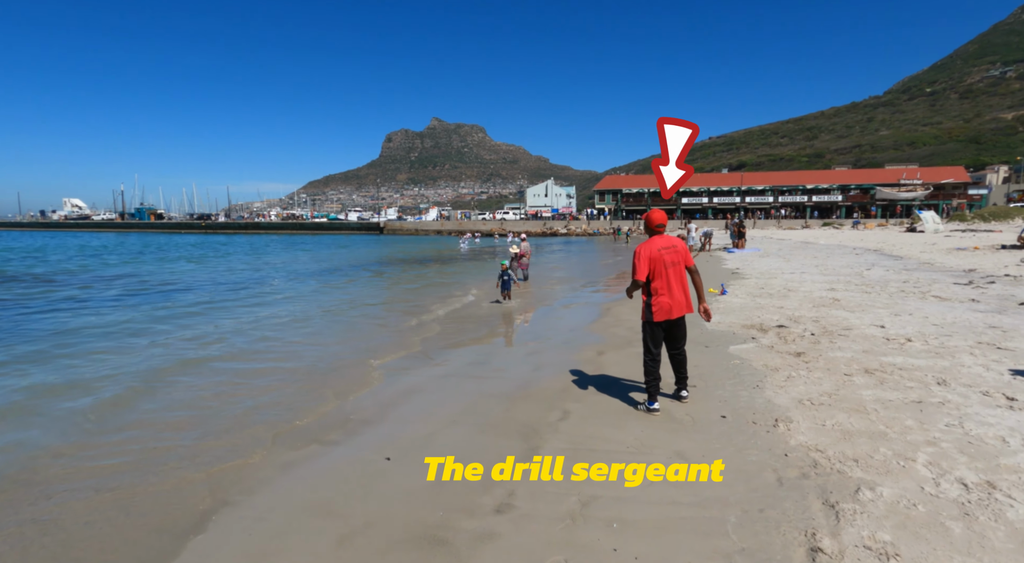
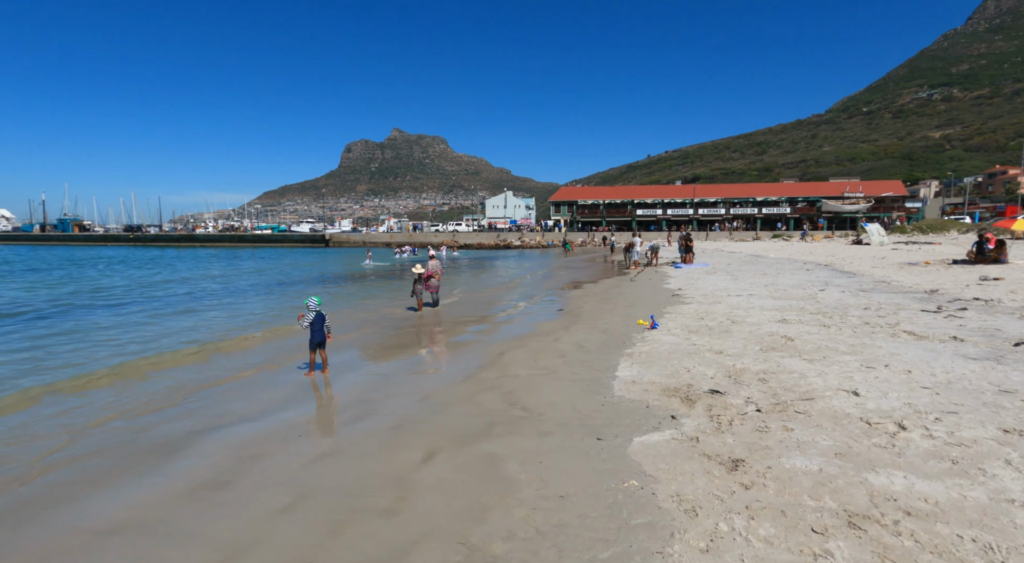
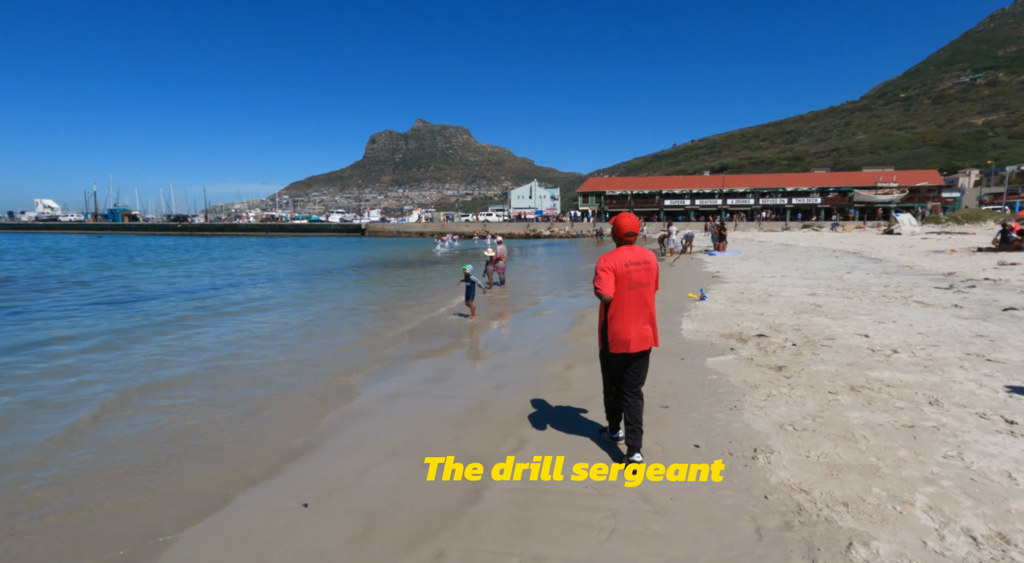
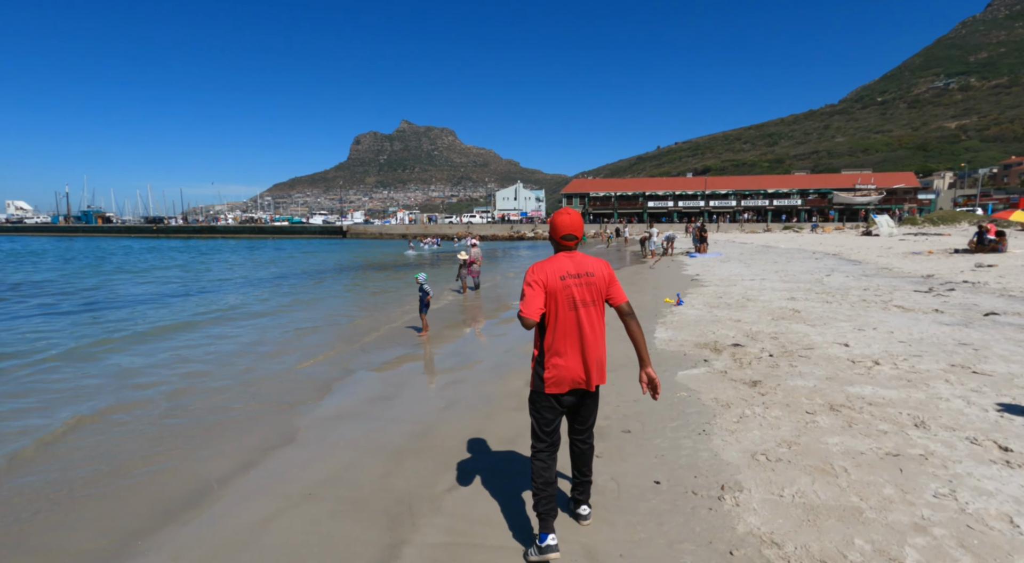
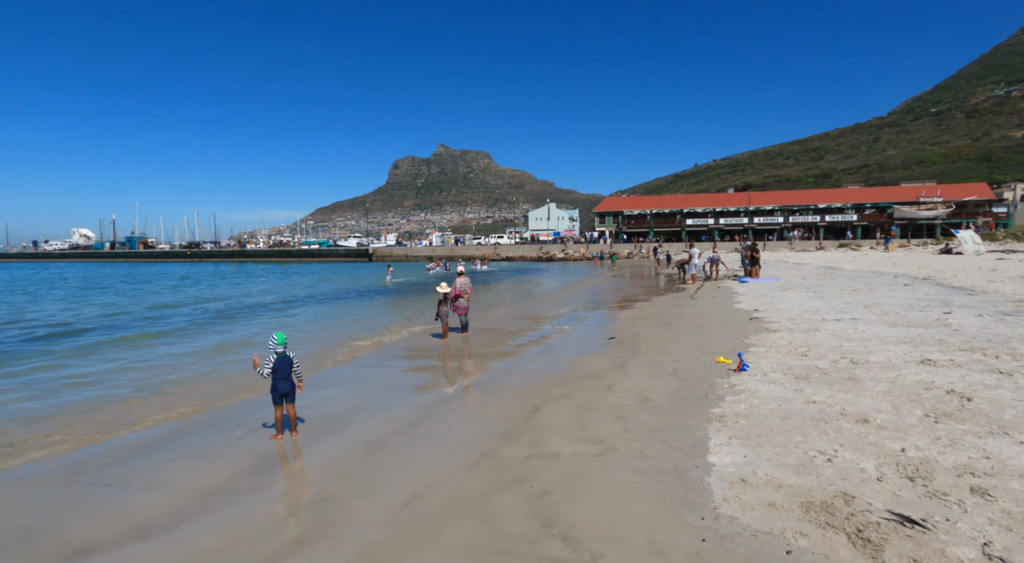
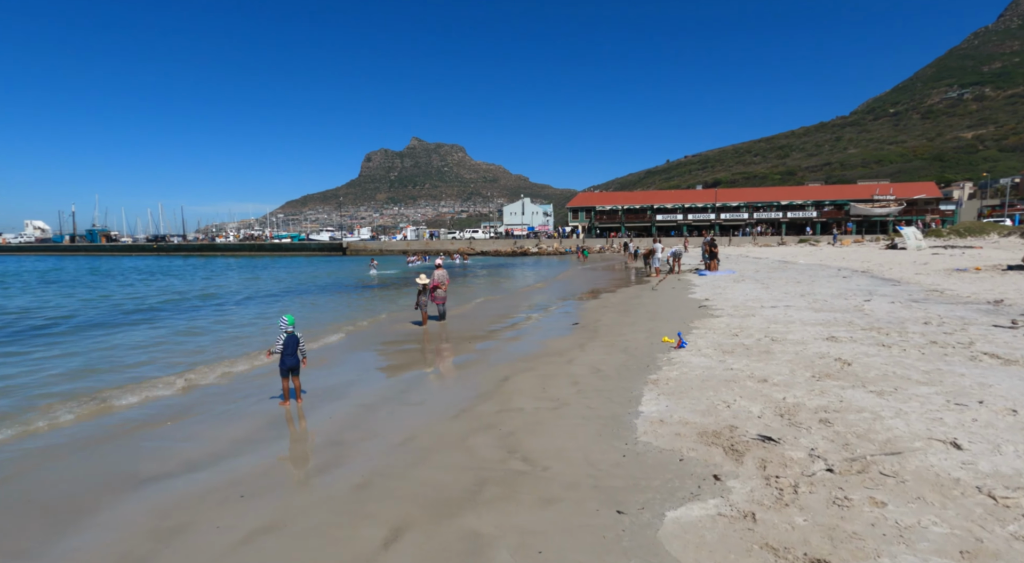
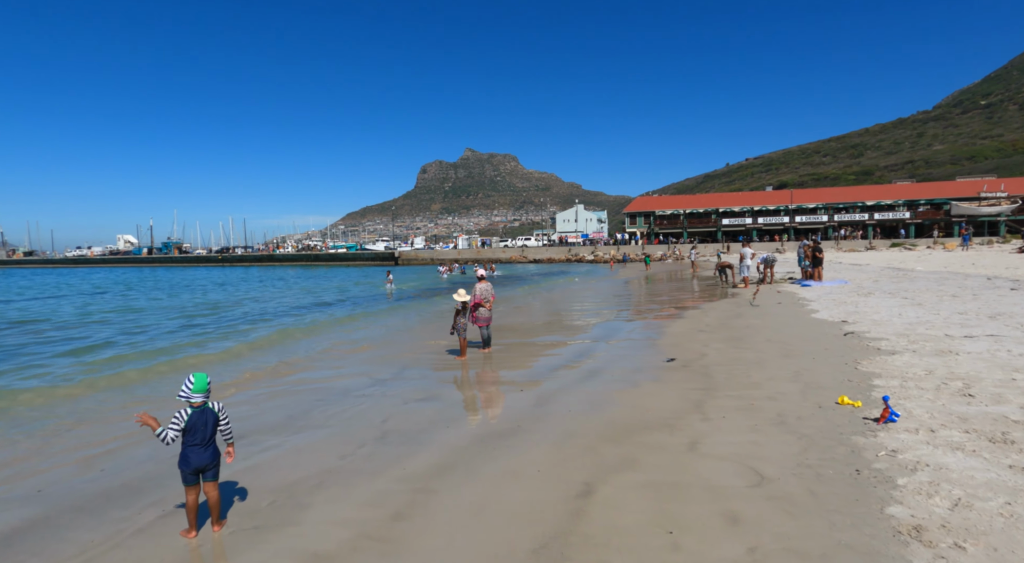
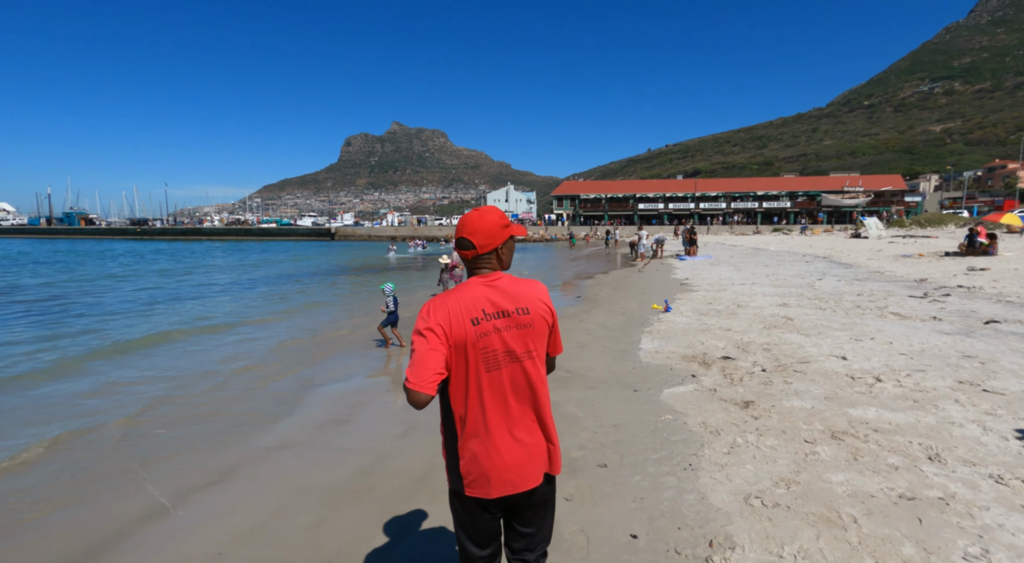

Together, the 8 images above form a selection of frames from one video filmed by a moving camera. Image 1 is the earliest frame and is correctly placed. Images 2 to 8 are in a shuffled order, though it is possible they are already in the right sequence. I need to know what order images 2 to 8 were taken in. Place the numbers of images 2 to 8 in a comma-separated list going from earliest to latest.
3, 4, 8, 2, 6, 5, 7
